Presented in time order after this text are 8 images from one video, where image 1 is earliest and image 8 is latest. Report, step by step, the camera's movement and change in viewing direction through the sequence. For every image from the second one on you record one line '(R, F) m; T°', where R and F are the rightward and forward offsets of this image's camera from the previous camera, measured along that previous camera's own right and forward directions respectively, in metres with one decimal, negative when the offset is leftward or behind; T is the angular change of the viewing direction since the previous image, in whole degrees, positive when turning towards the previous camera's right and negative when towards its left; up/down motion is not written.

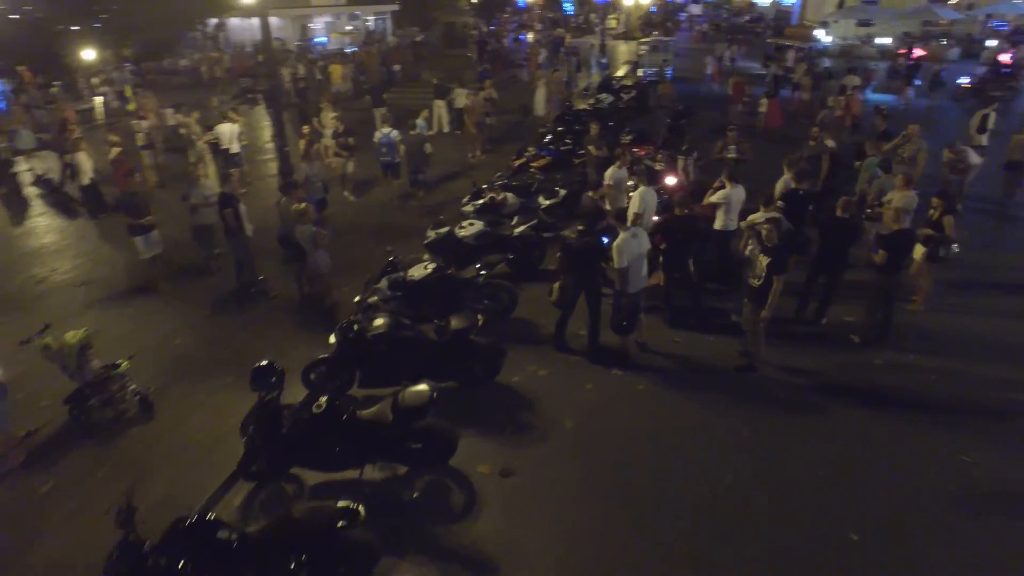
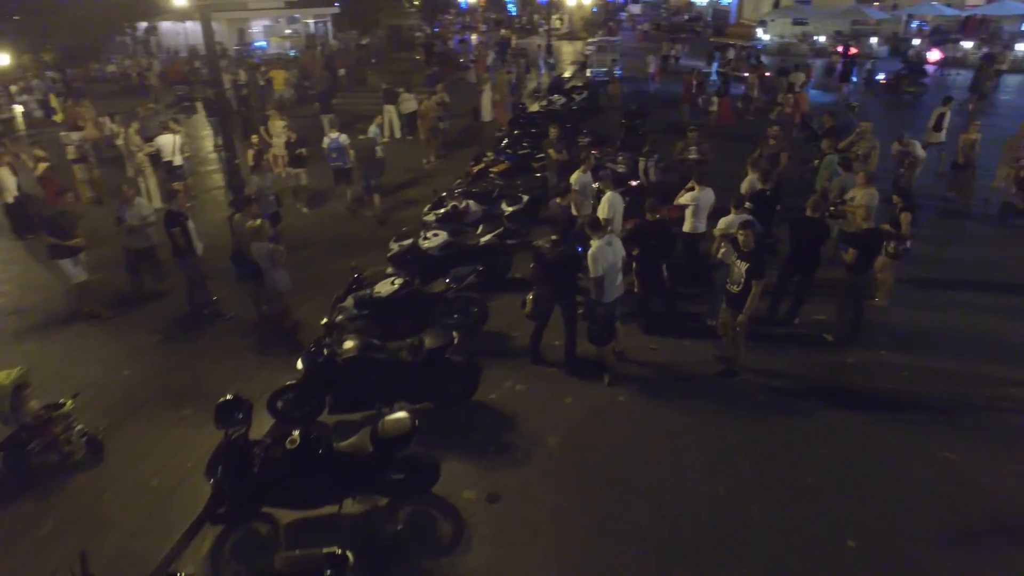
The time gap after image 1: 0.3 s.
(-0.2, +0.2) m; +4°
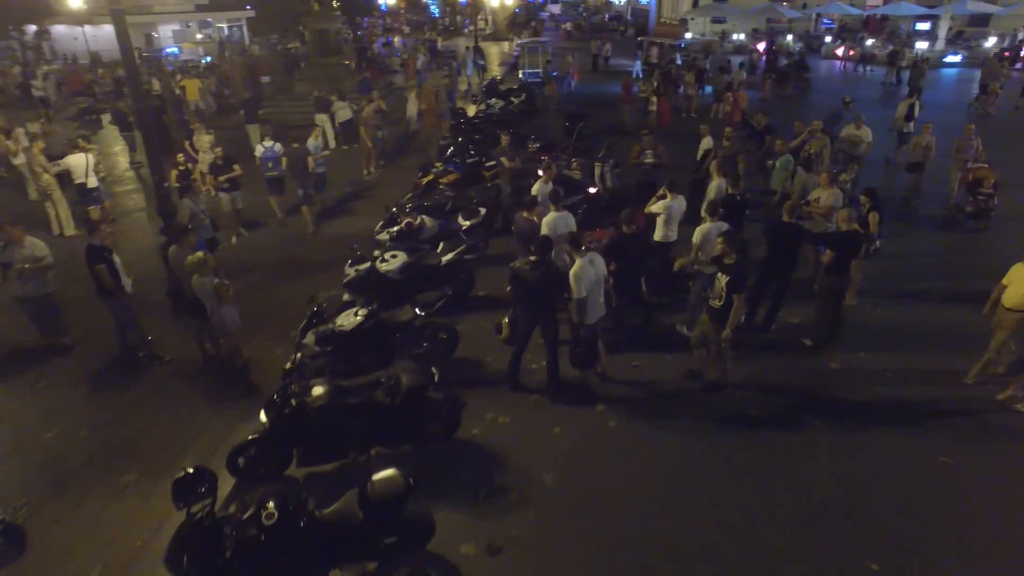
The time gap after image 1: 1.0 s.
(-0.4, +0.5) m; +6°
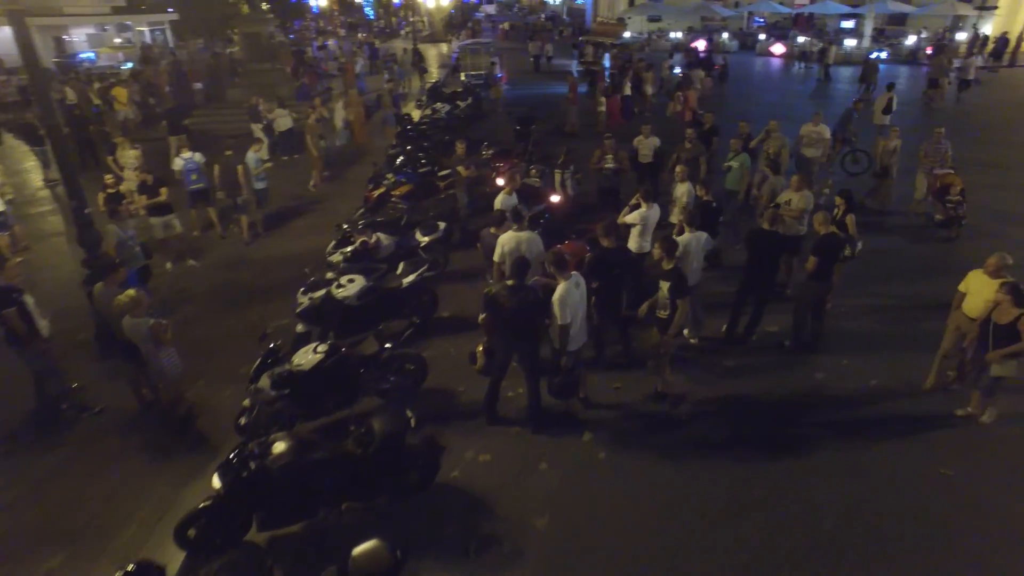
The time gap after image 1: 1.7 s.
(-0.3, +0.5) m; +5°
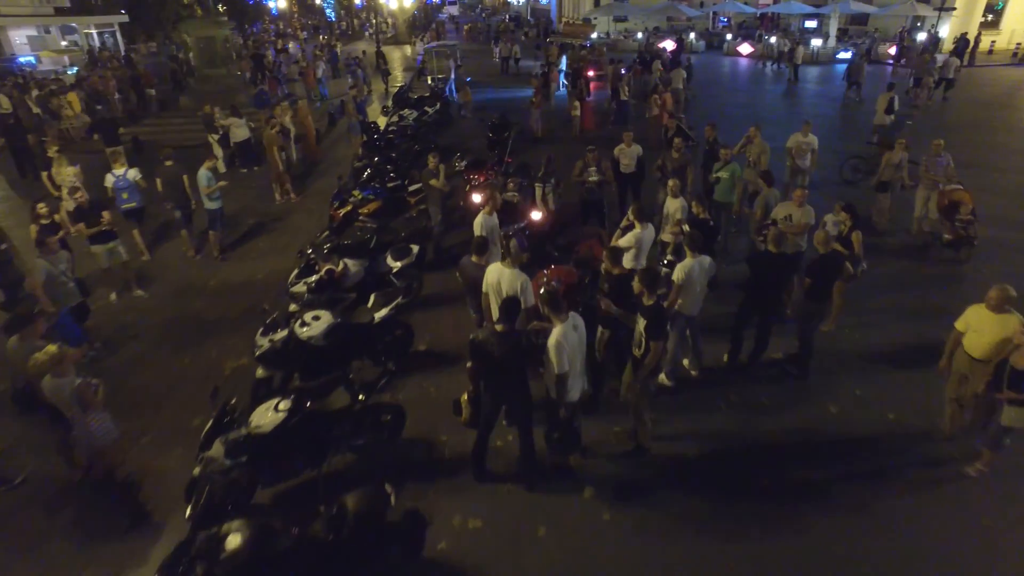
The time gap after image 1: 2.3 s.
(-0.2, +0.7) m; +3°
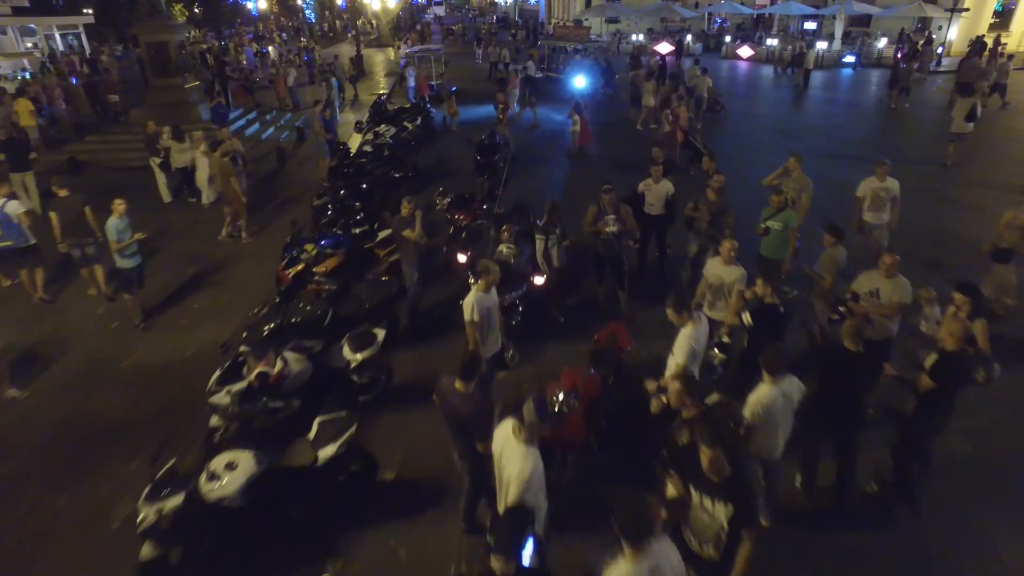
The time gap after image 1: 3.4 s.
(-0.1, +2.0) m; +1°
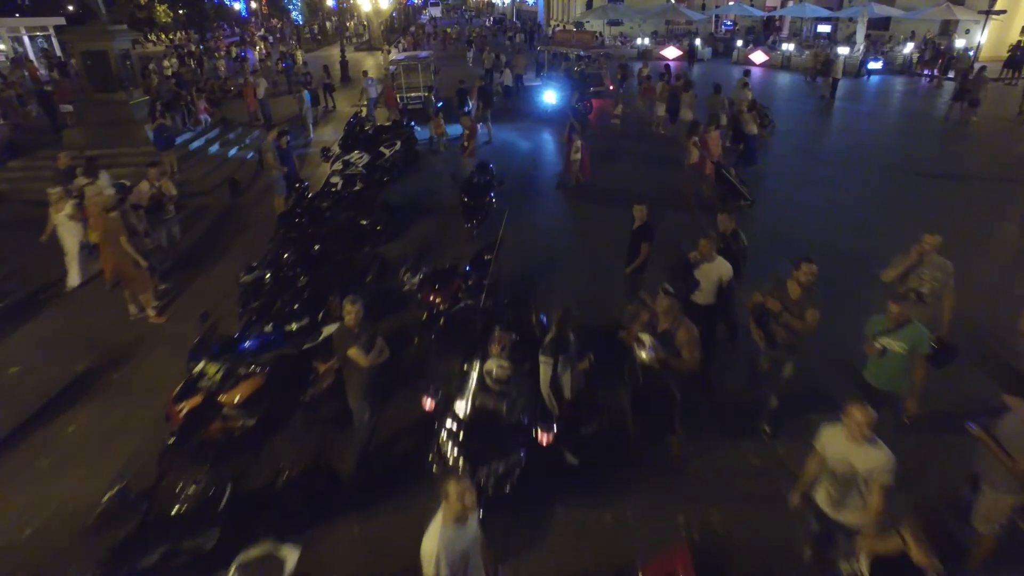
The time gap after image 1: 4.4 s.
(0.0, +2.4) m; 0°
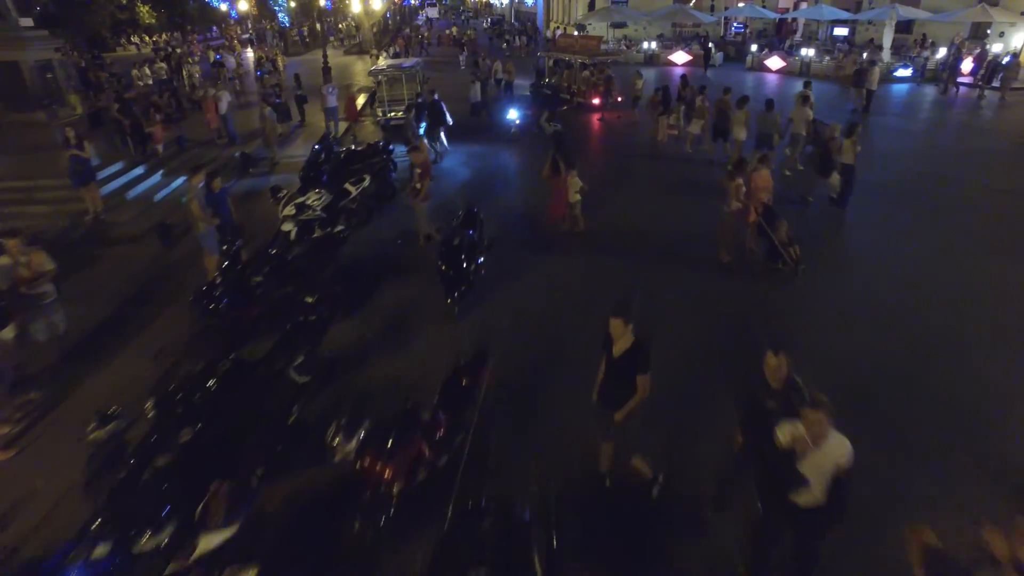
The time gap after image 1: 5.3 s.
(+0.1, +2.5) m; 0°
